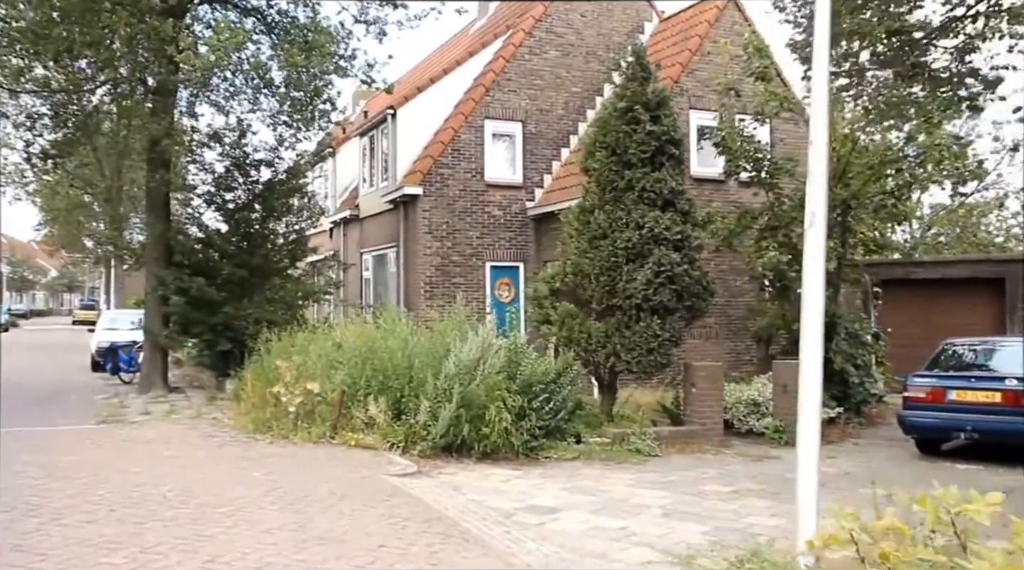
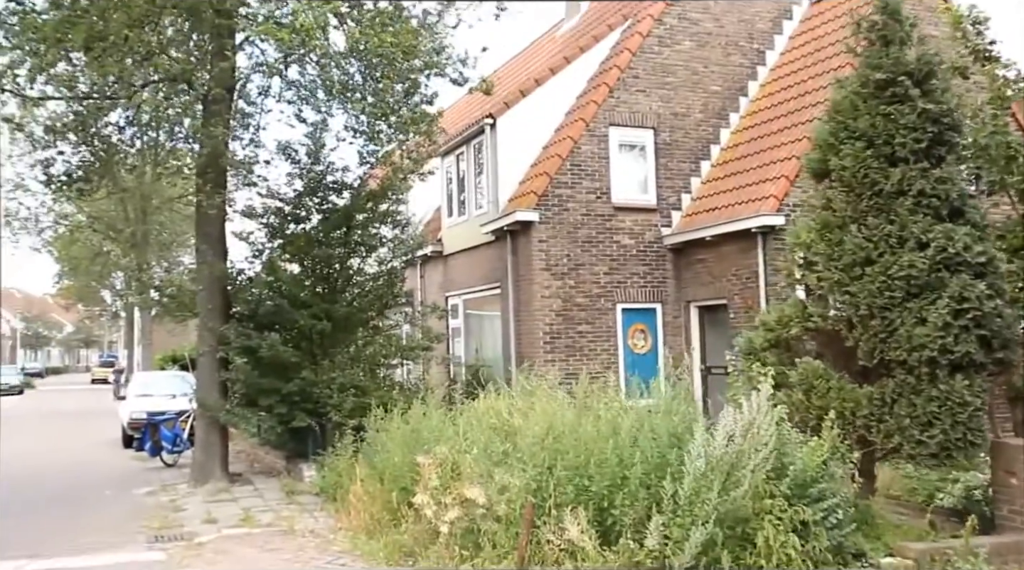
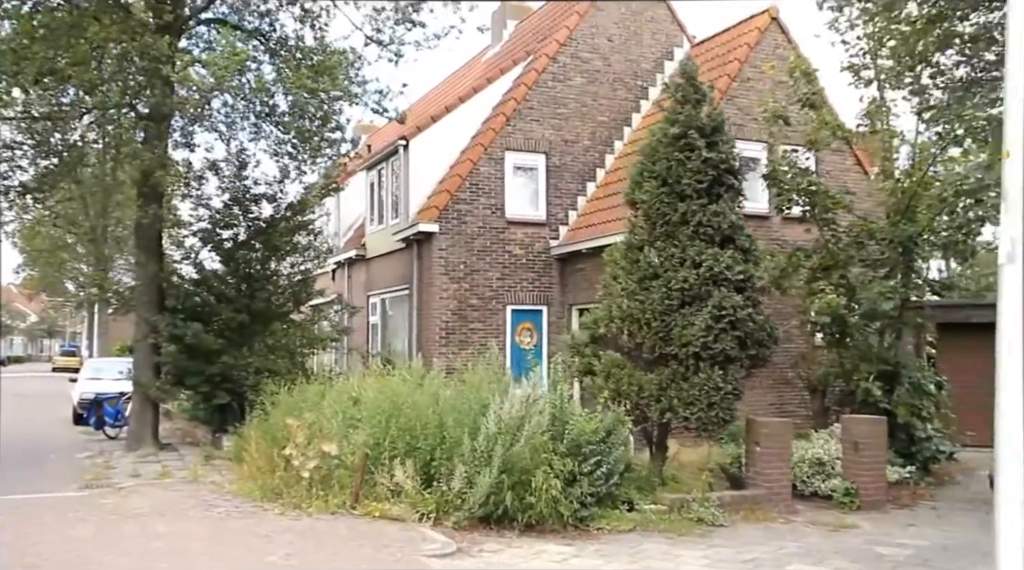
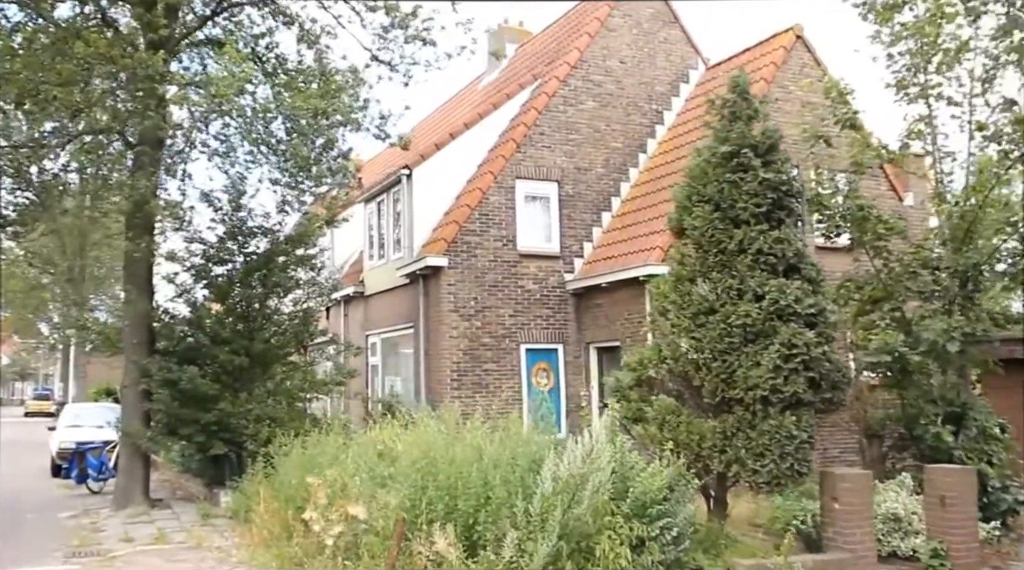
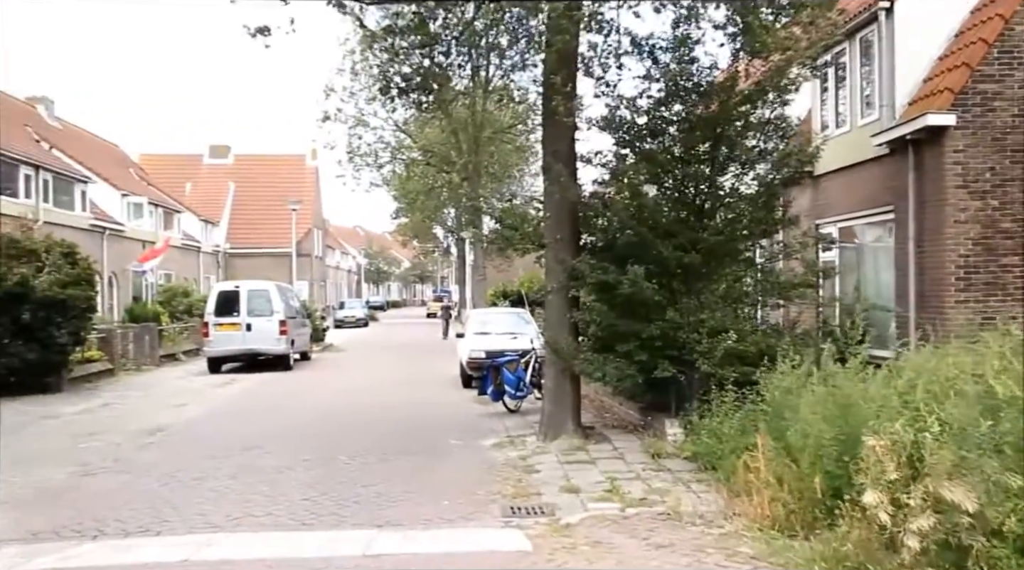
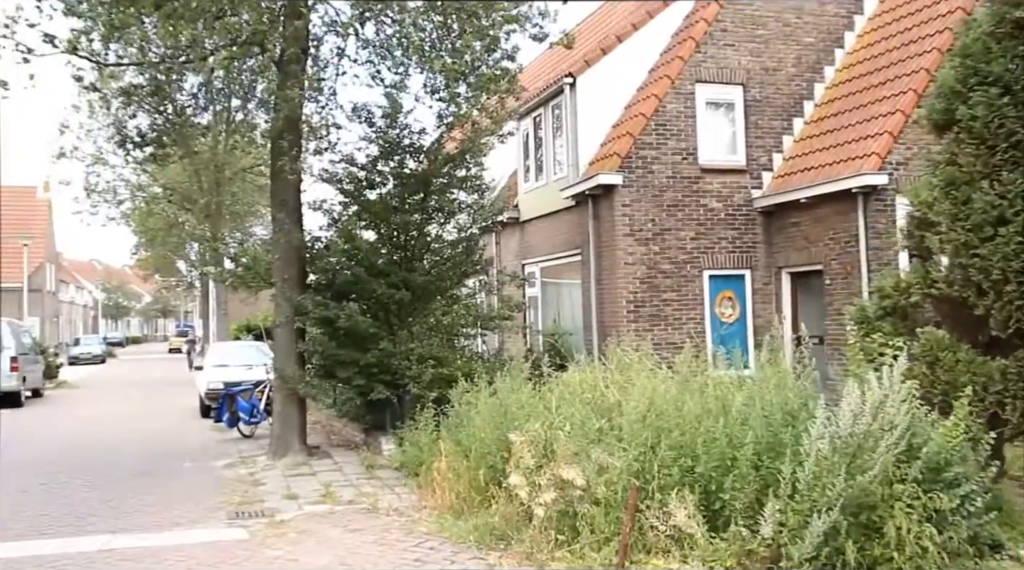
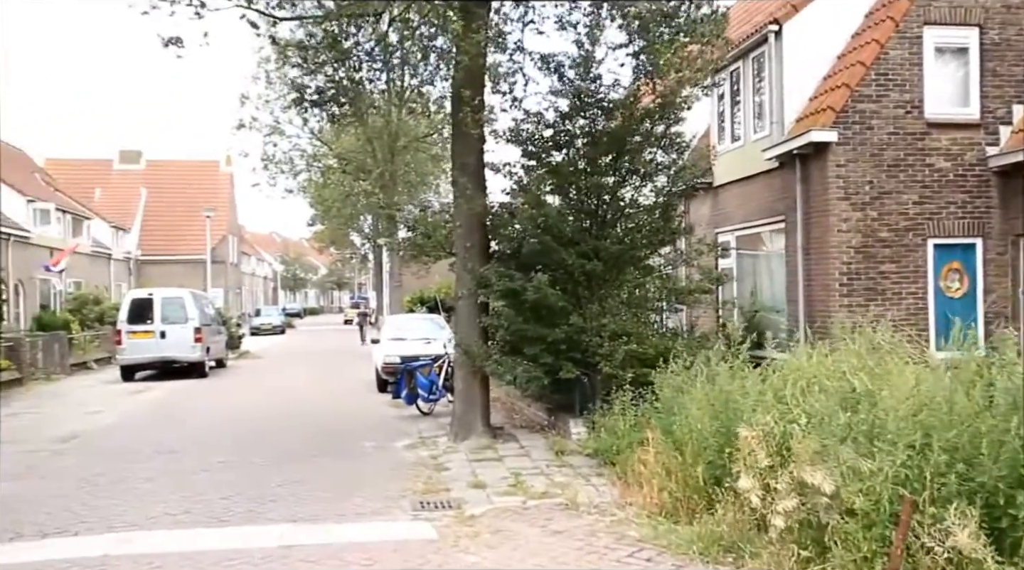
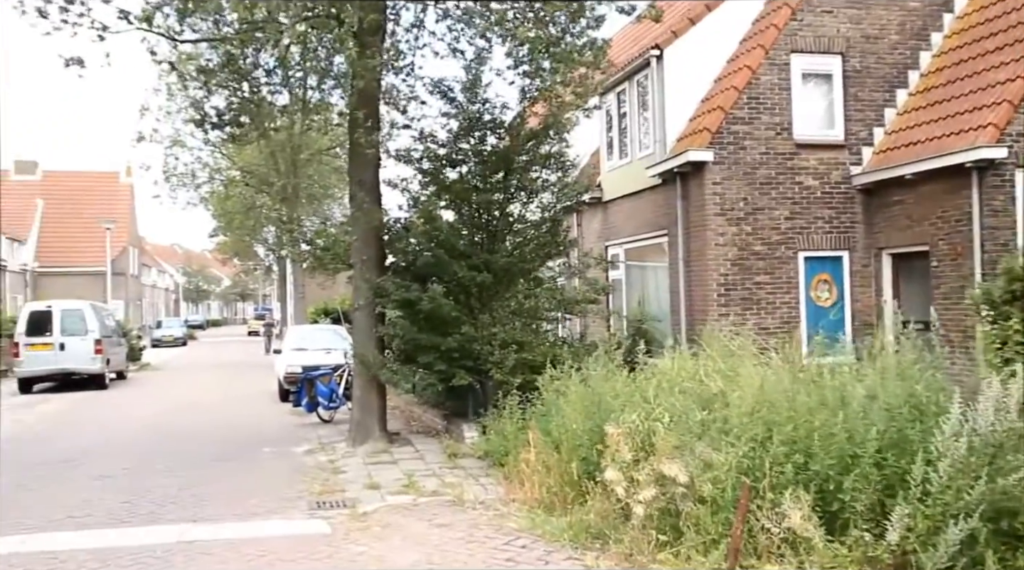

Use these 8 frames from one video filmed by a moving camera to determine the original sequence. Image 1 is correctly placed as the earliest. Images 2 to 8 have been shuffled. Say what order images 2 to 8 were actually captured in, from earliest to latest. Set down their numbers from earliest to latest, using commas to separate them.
3, 4, 2, 6, 8, 7, 5
